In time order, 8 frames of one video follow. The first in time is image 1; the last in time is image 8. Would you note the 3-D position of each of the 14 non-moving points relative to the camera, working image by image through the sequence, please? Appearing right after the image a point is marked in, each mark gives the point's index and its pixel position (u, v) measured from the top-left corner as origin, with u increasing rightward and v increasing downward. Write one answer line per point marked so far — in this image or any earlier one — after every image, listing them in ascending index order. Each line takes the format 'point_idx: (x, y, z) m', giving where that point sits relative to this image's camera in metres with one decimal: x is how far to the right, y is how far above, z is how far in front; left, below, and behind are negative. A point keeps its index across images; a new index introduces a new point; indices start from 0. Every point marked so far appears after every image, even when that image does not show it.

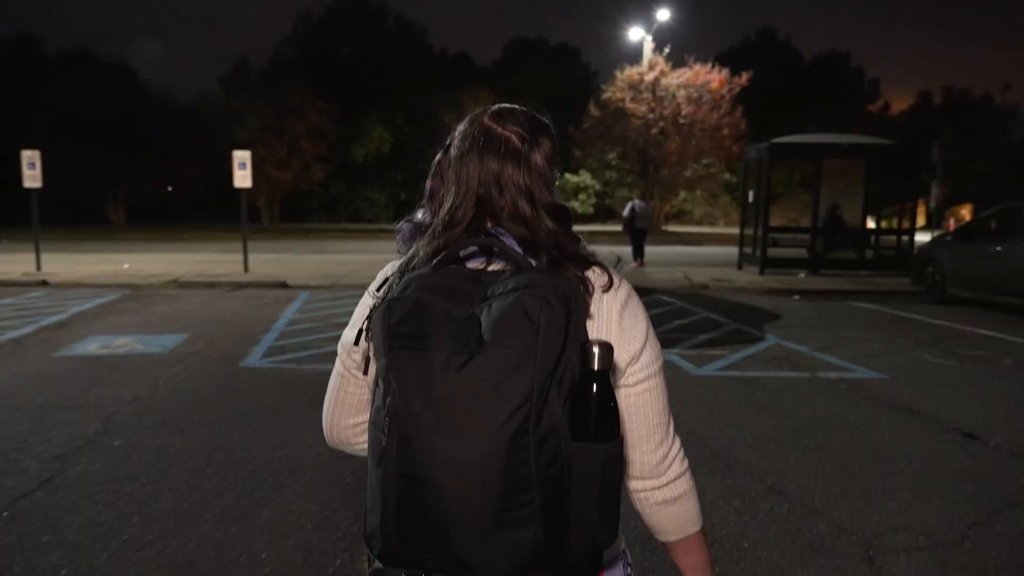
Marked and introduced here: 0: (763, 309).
0: (+4.4, -0.4, +13.4) m
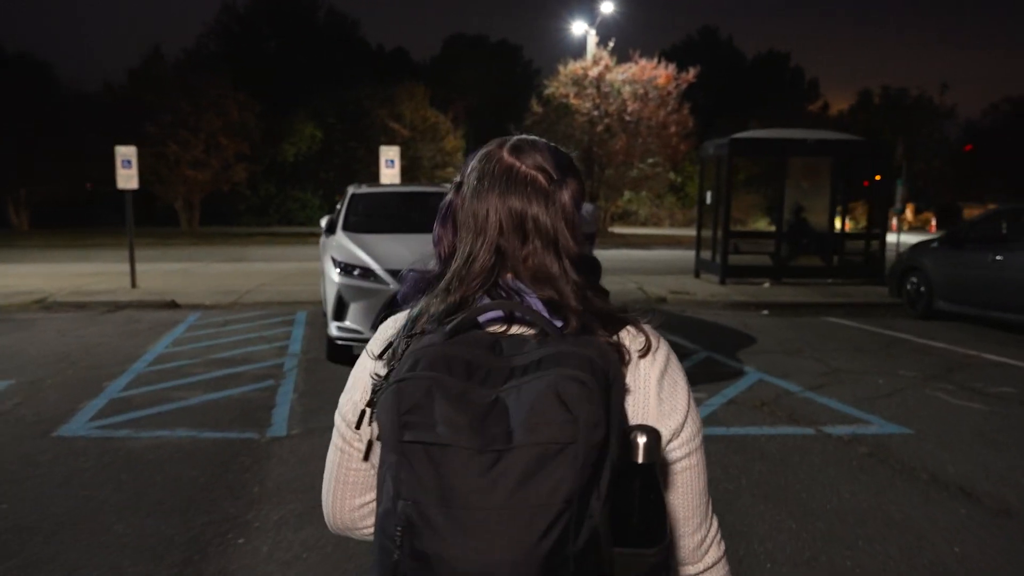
0: (+3.3, -0.6, +11.5) m
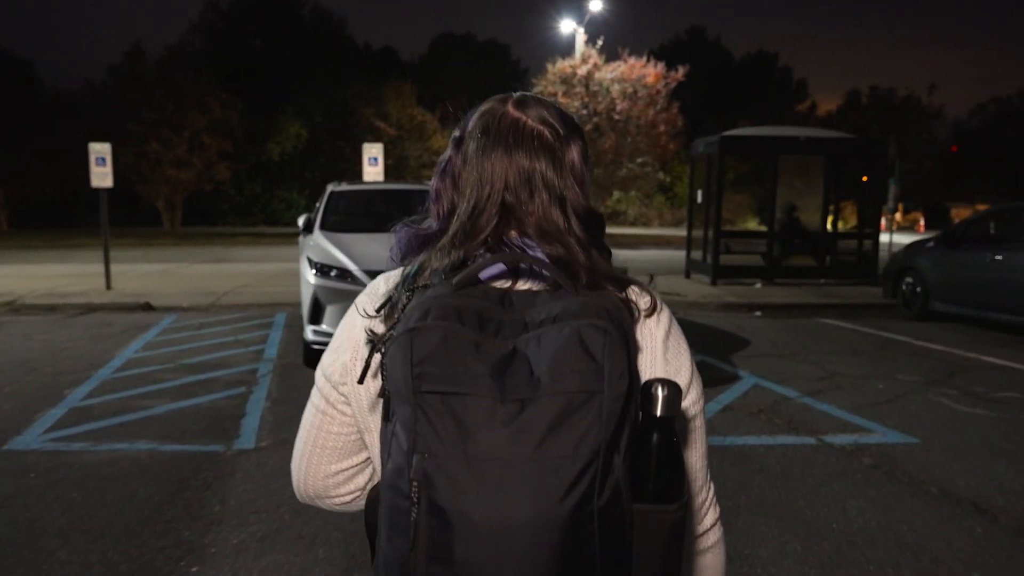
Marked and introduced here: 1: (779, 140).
0: (+3.1, -0.6, +11.2) m
1: (+5.4, +3.0, +15.6) m
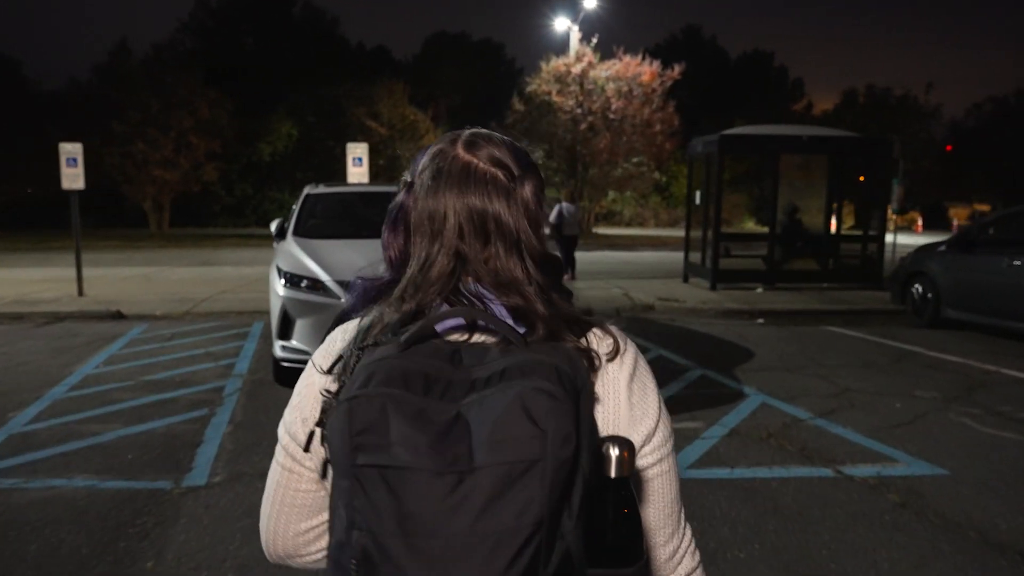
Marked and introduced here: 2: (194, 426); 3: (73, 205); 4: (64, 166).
0: (+3.0, -0.7, +10.6) m
1: (+5.2, +2.9, +15.0) m
2: (-2.7, -1.2, +6.6) m
3: (-8.2, +1.5, +14.4) m
4: (-8.2, +2.2, +14.2) m
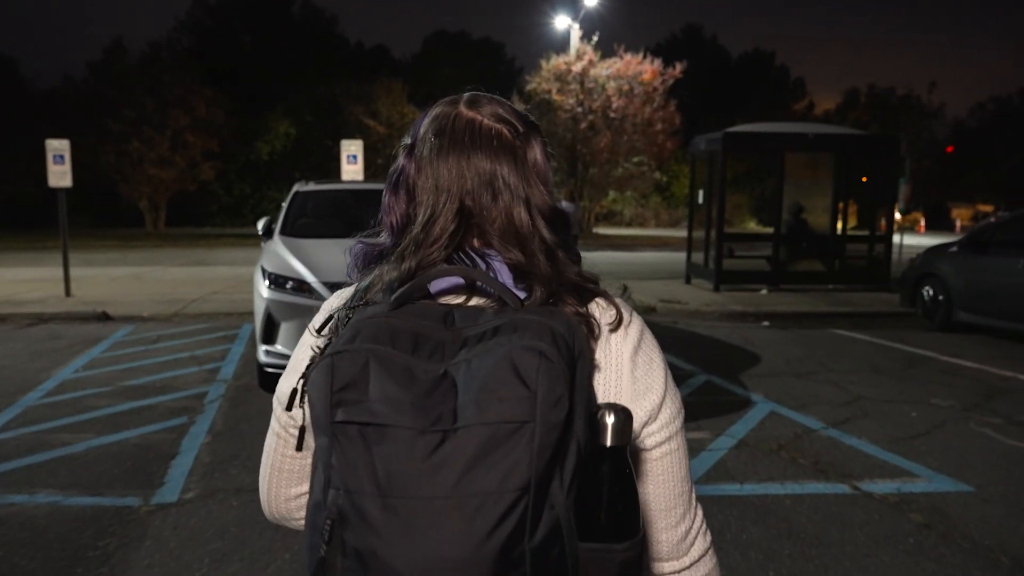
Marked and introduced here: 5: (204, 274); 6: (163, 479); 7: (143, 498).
0: (+2.9, -0.7, +10.2) m
1: (+5.2, +2.8, +14.6) m
2: (-2.7, -1.2, +6.2) m
3: (-8.2, +1.5, +14.1) m
4: (-8.2, +2.2, +13.8) m
5: (-7.8, +0.4, +19.7) m
6: (-2.4, -1.3, +5.3) m
7: (-2.4, -1.3, +5.0) m
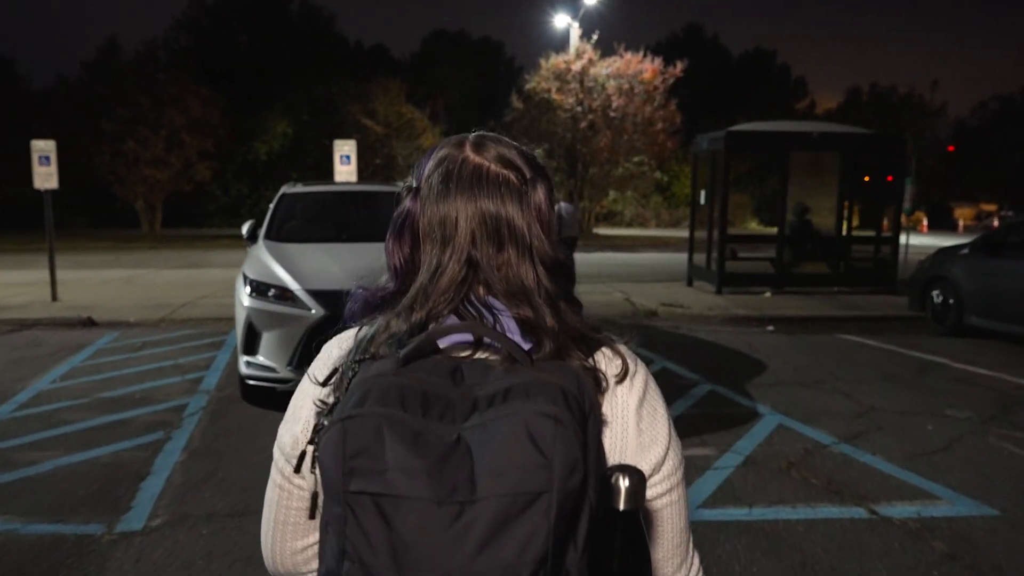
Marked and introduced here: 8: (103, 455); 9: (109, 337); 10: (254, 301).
0: (+2.9, -0.8, +9.9) m
1: (+5.1, +2.8, +14.2) m
2: (-2.8, -1.3, +5.9) m
3: (-8.2, +1.5, +13.7) m
4: (-8.3, +2.1, +13.5) m
5: (-7.8, +0.3, +19.3) m
6: (-2.4, -1.4, +4.9) m
7: (-2.4, -1.4, +4.6) m
8: (-3.1, -1.3, +5.9) m
9: (-5.6, -0.7, +10.8) m
10: (-2.2, -0.1, +6.6) m
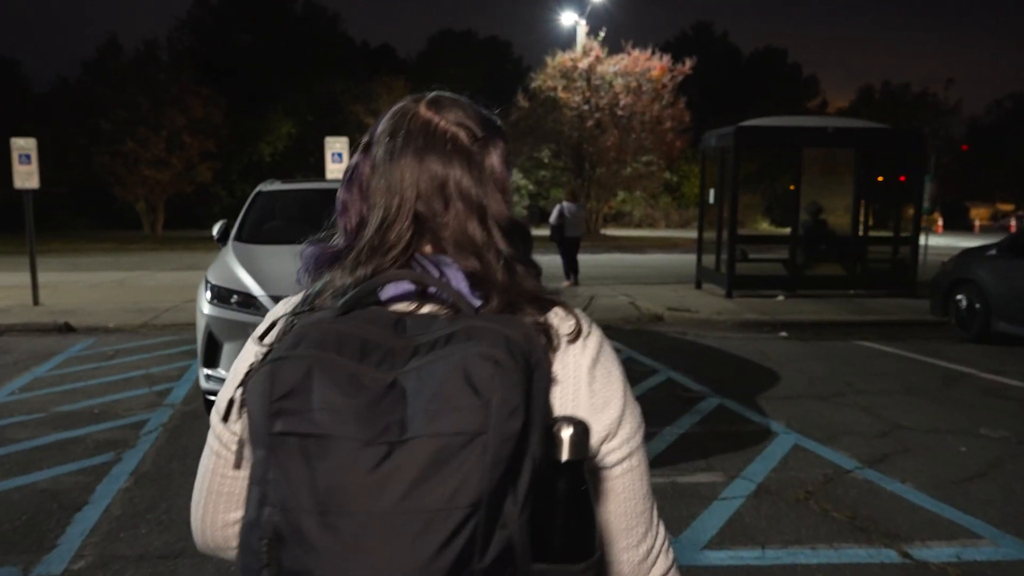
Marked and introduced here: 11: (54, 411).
0: (+2.8, -0.8, +9.2) m
1: (+5.1, +2.7, +13.6) m
2: (-2.9, -1.3, +5.3) m
3: (-8.2, +1.4, +13.2) m
4: (-8.3, +2.1, +12.9) m
5: (-7.8, +0.2, +18.8) m
6: (-2.6, -1.4, +4.4) m
7: (-2.5, -1.5, +4.0) m
8: (-3.2, -1.3, +5.3) m
9: (-5.7, -0.7, +10.3) m
10: (-2.3, -0.2, +6.0) m
11: (-4.1, -1.1, +7.0) m
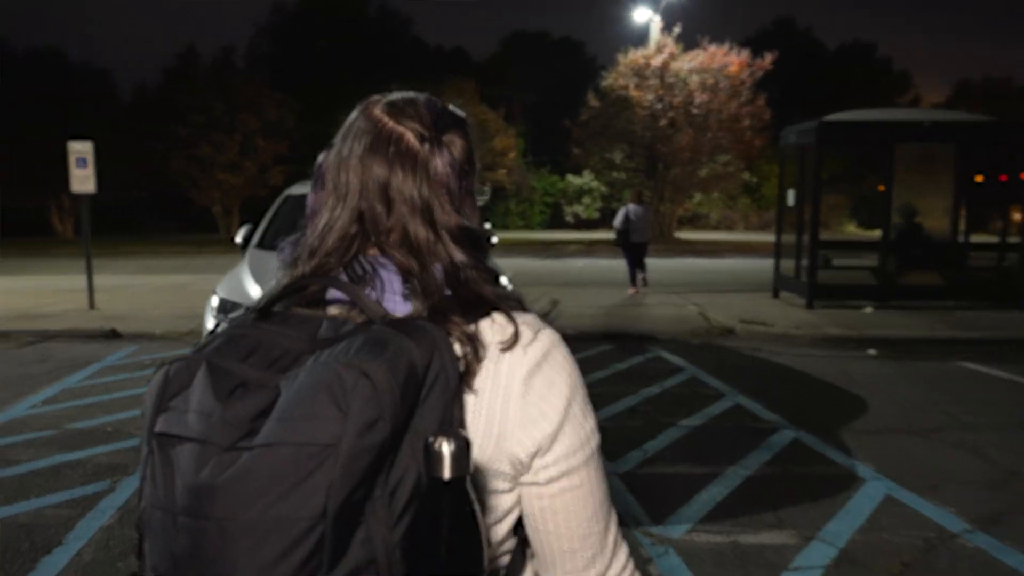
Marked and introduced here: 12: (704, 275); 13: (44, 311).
0: (+3.4, -1.0, +8.1) m
1: (+6.1, +2.6, +12.2) m
2: (-2.7, -1.4, +4.8) m
3: (-7.3, +1.3, +13.2) m
4: (-7.3, +2.0, +12.9) m
5: (-6.3, +0.1, +18.7) m
6: (-2.5, -1.5, +3.8) m
7: (-2.5, -1.5, +3.5) m
8: (-3.0, -1.4, +4.8) m
9: (-5.0, -0.8, +10.0) m
10: (-2.1, -0.2, +5.5) m
11: (-3.8, -1.2, +6.6) m
12: (+4.5, +0.3, +18.5) m
13: (-7.7, -0.4, +12.9) m
